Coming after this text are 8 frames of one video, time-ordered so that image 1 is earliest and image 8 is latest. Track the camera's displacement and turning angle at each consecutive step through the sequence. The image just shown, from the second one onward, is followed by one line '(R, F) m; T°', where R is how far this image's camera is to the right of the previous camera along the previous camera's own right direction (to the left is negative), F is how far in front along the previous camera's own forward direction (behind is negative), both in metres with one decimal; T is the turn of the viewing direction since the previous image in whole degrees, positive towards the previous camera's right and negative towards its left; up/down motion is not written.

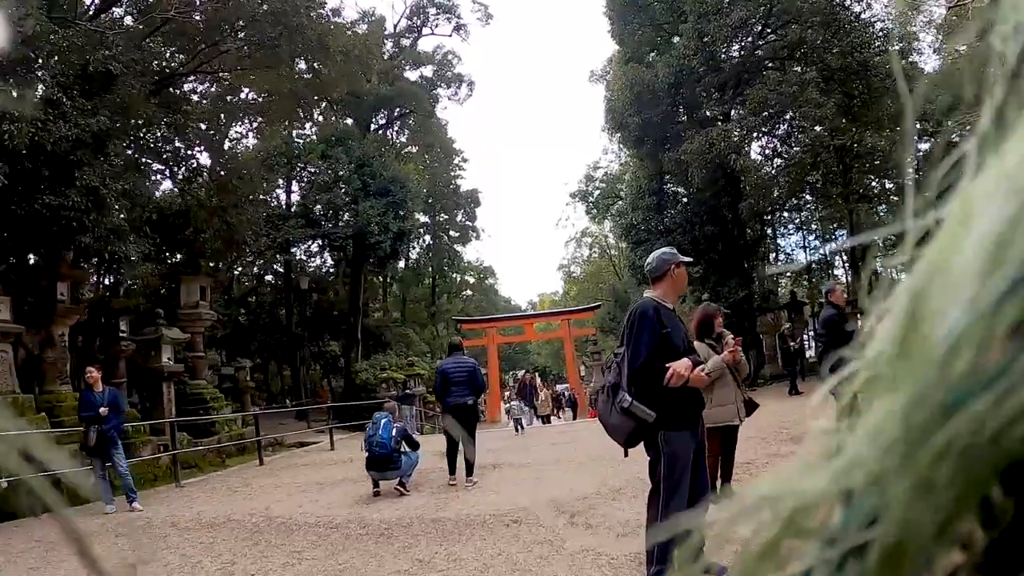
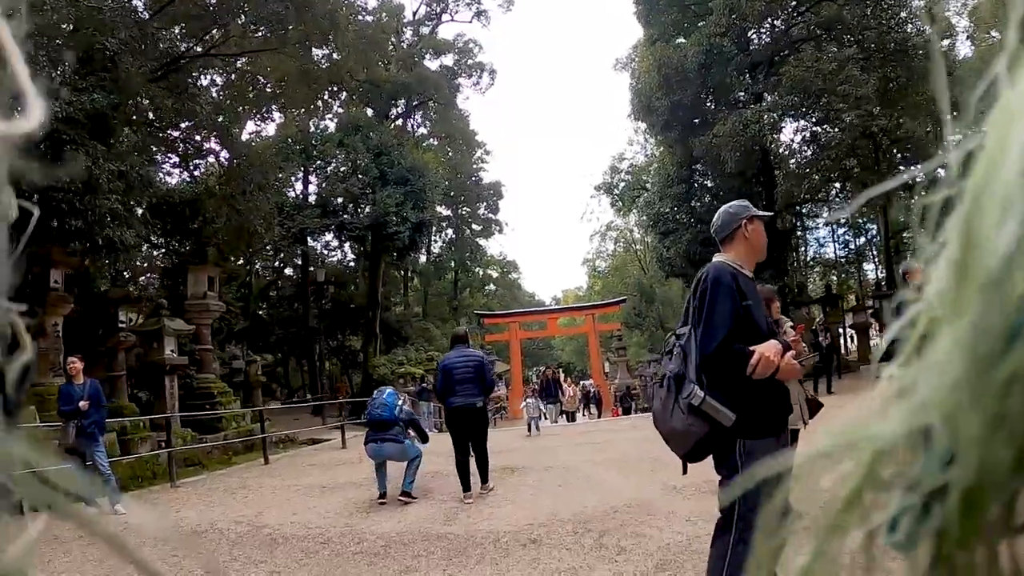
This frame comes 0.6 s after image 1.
(0.0, +0.5) m; -1°
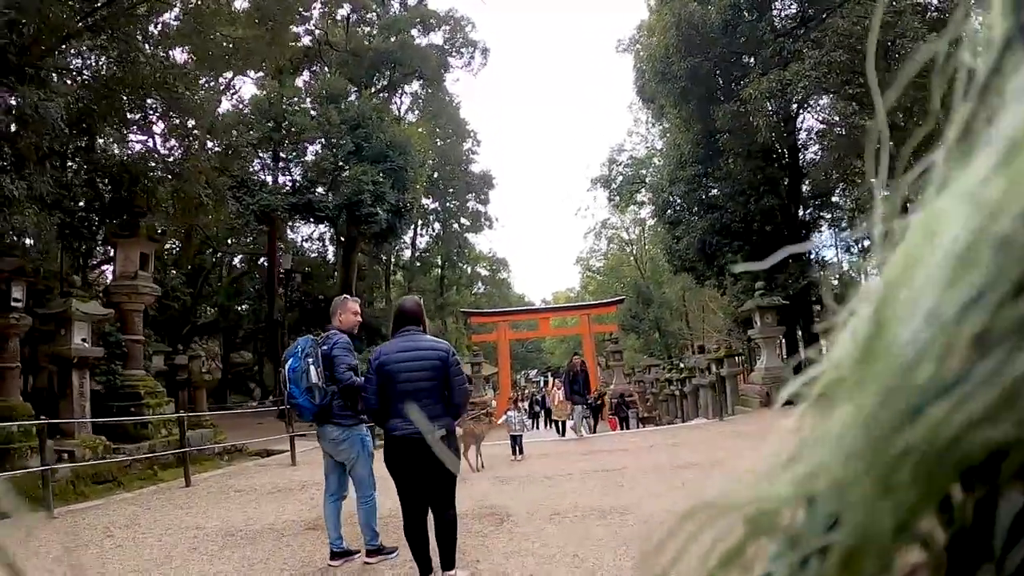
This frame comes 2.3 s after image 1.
(0.0, +1.6) m; +1°
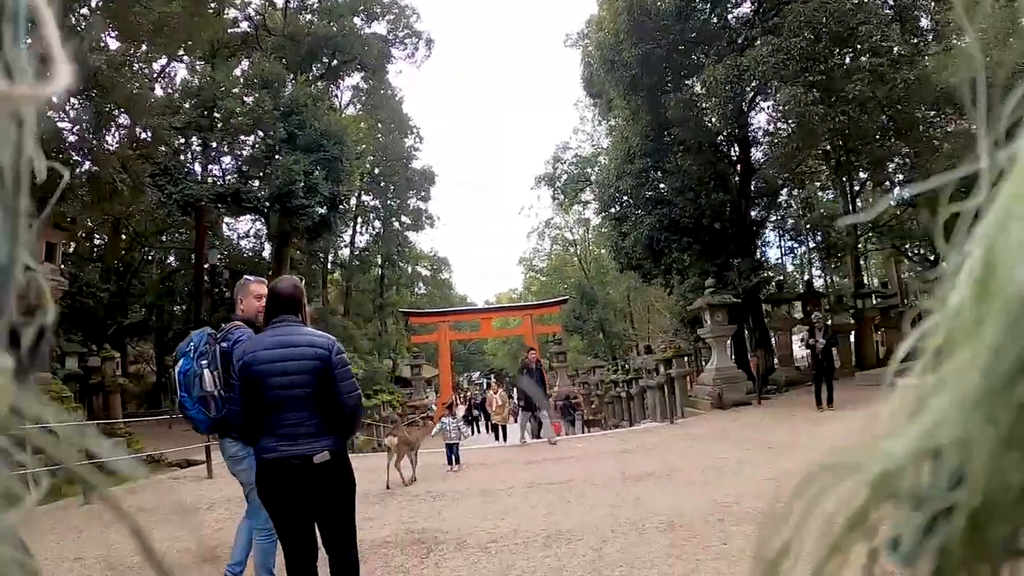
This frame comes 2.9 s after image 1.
(0.0, +0.5) m; +3°
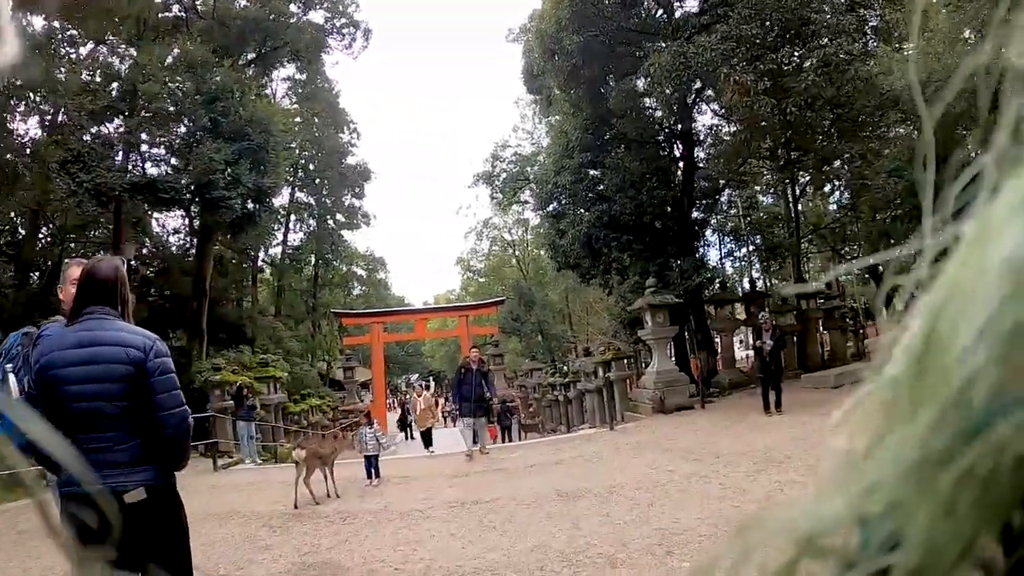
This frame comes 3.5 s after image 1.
(+0.1, +0.5) m; +3°
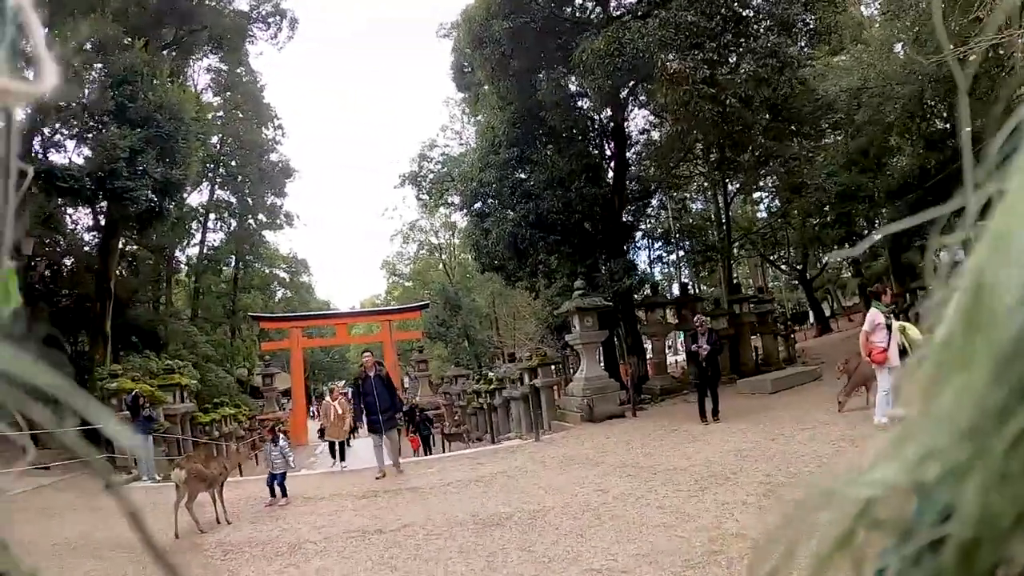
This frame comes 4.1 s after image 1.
(+0.1, +0.5) m; +4°
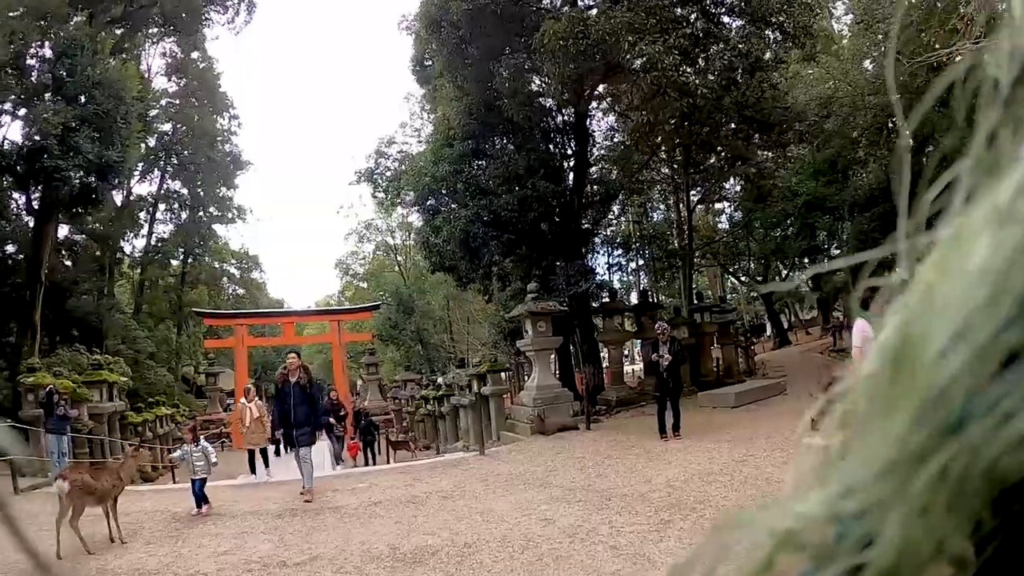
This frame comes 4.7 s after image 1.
(+0.1, +0.5) m; +2°
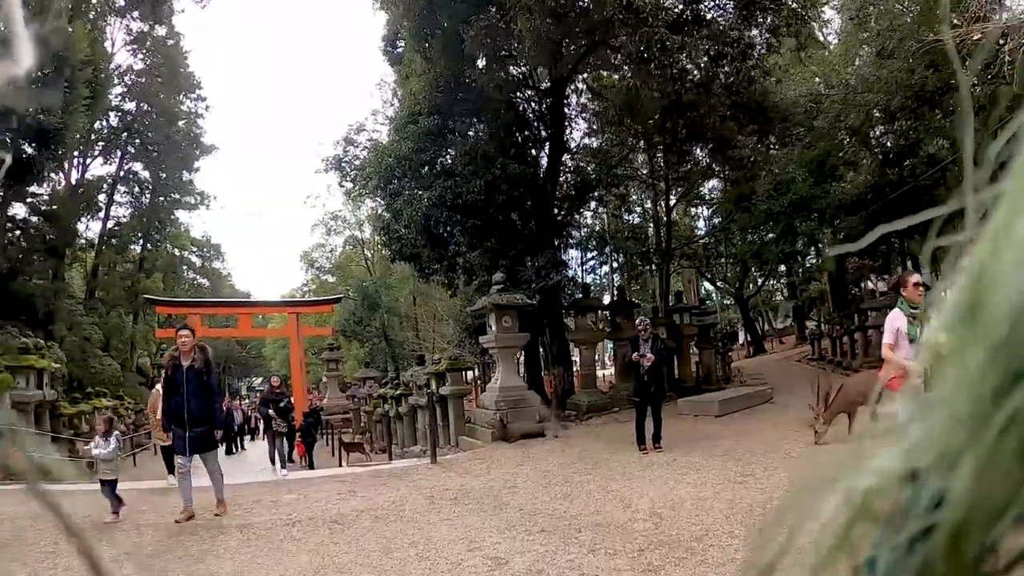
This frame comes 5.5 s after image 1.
(+0.1, +0.7) m; +1°
